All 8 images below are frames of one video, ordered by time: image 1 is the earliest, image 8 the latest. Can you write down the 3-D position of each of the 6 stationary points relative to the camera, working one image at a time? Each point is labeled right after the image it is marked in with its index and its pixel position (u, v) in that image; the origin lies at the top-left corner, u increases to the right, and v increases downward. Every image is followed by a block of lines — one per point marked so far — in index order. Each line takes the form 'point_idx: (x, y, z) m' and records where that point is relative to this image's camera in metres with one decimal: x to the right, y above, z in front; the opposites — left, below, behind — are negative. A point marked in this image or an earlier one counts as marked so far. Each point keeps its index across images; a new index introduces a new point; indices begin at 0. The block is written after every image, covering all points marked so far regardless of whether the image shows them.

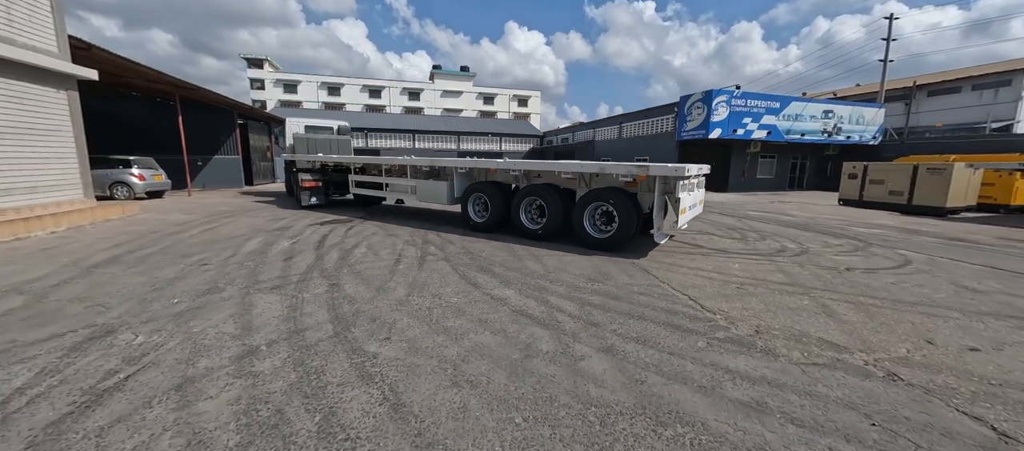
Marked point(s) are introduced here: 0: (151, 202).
0: (-11.0, +0.6, +10.7) m
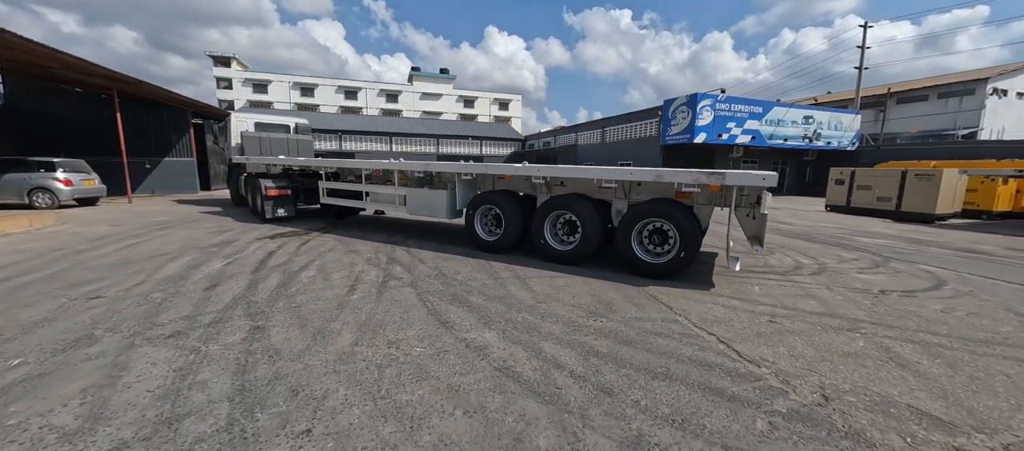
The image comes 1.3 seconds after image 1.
0: (-11.4, +0.3, +9.2) m
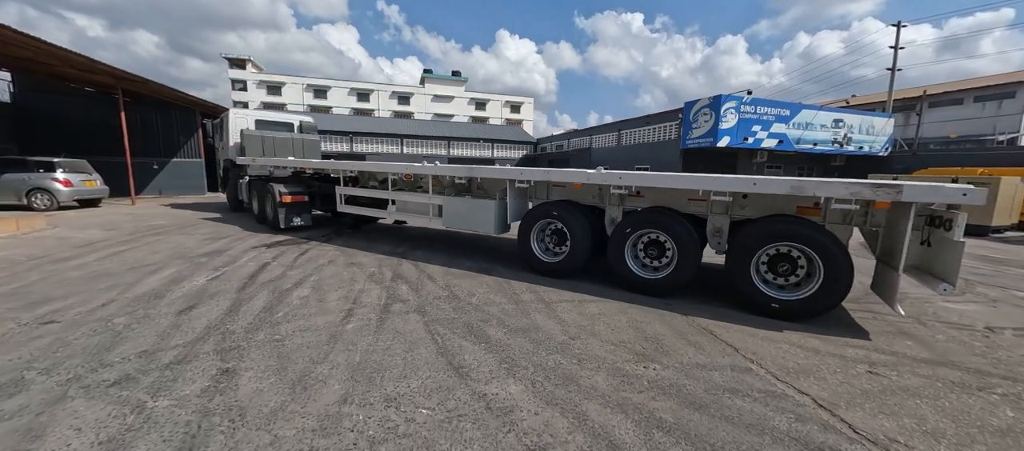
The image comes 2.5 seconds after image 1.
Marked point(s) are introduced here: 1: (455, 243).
0: (-11.0, +0.2, +8.8) m
1: (-1.1, -0.3, +6.7) m
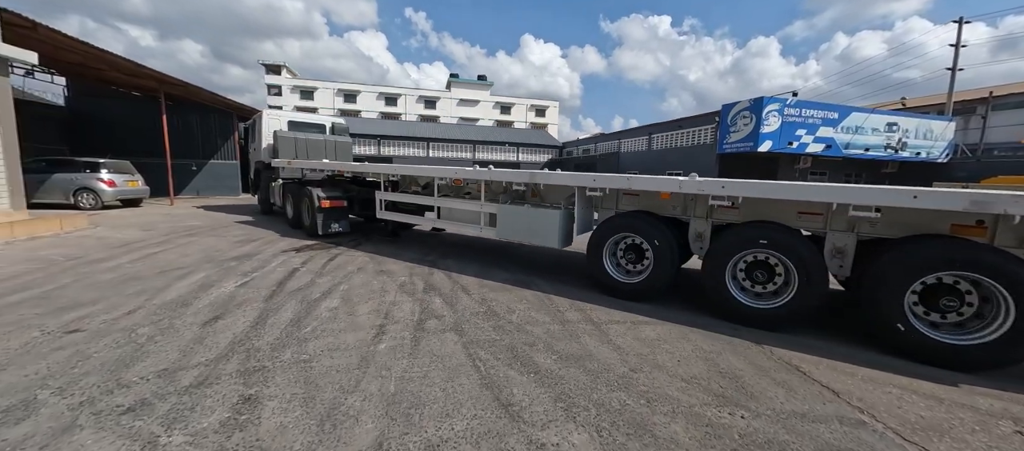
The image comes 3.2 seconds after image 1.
0: (-10.3, +0.3, +9.0) m
1: (-0.5, -0.5, +6.4) m
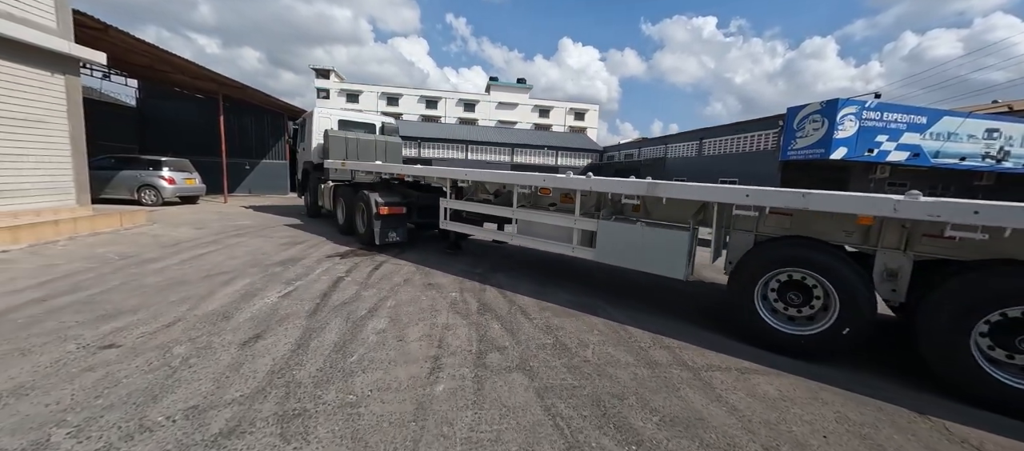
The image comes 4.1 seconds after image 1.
0: (-9.0, +0.4, +9.3) m
1: (+0.5, -0.6, +5.8) m
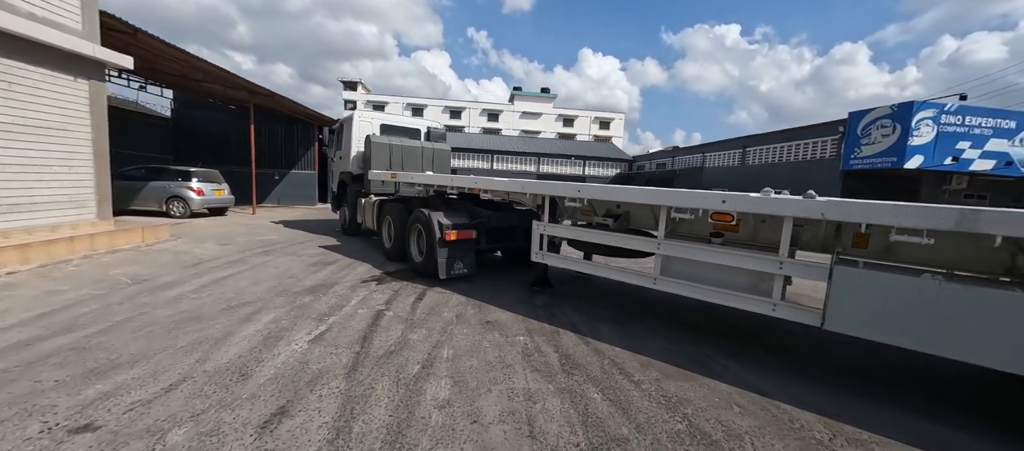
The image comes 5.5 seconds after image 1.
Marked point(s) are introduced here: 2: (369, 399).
0: (-7.9, 0.0, +8.8) m
1: (+1.4, -1.0, +4.8) m
2: (-1.0, -1.2, +2.5) m
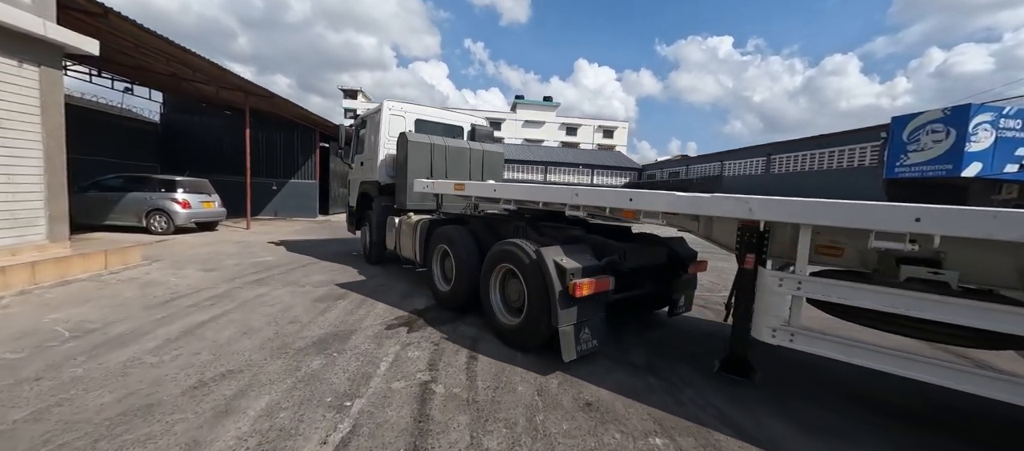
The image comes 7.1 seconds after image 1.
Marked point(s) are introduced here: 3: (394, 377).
0: (-7.1, -0.4, +7.5) m
1: (+2.2, -1.2, +3.5) m
2: (-0.1, -1.4, +1.2) m
3: (-1.0, -1.2, +2.9) m
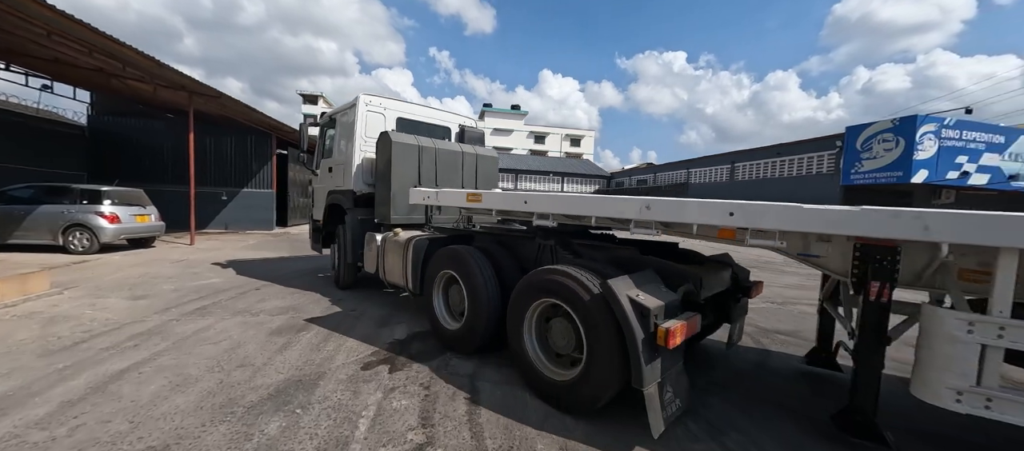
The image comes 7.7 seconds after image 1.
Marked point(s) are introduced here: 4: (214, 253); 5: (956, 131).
0: (-7.4, -0.7, +6.3) m
1: (+2.3, -1.4, +3.1) m
2: (+0.1, -1.5, +0.6) m
3: (-0.9, -1.4, +2.3) m
4: (-7.3, -0.6, +8.6) m
5: (+17.1, +3.6, +13.6) m
